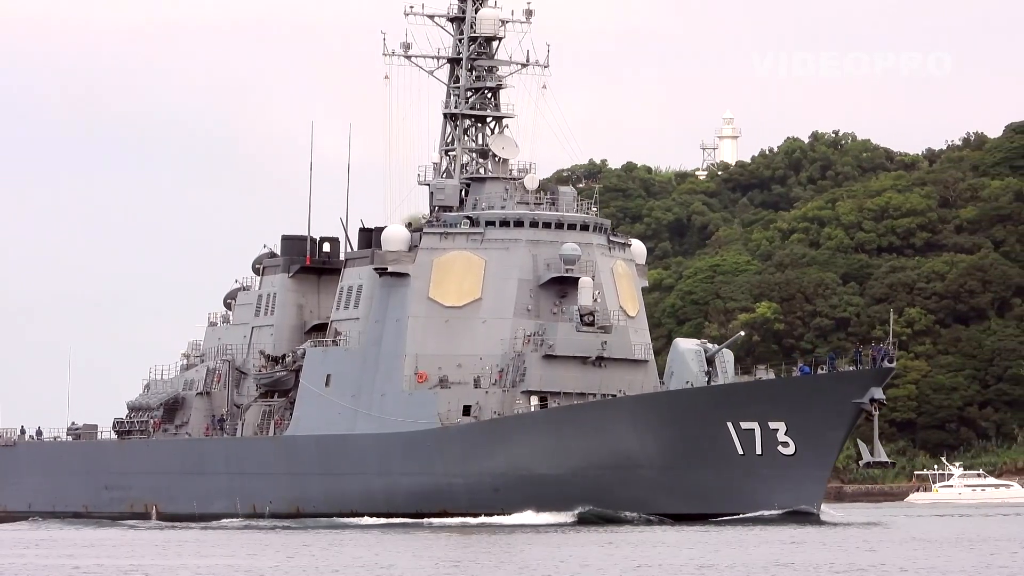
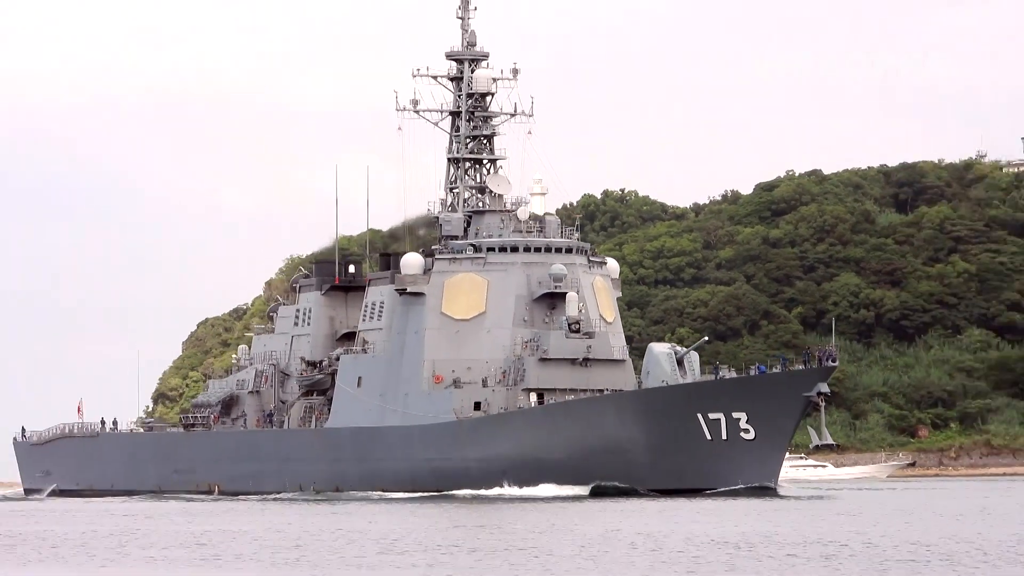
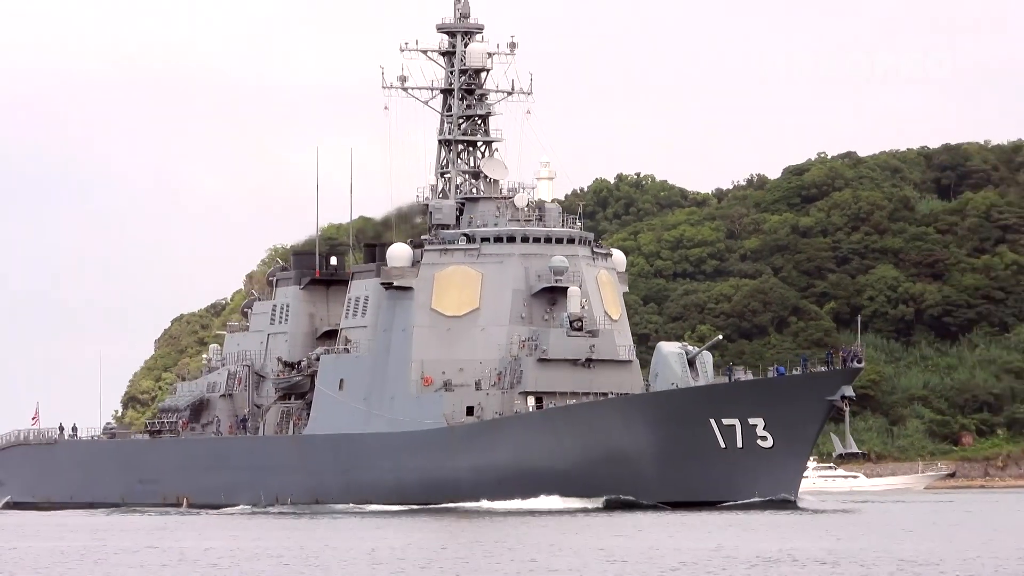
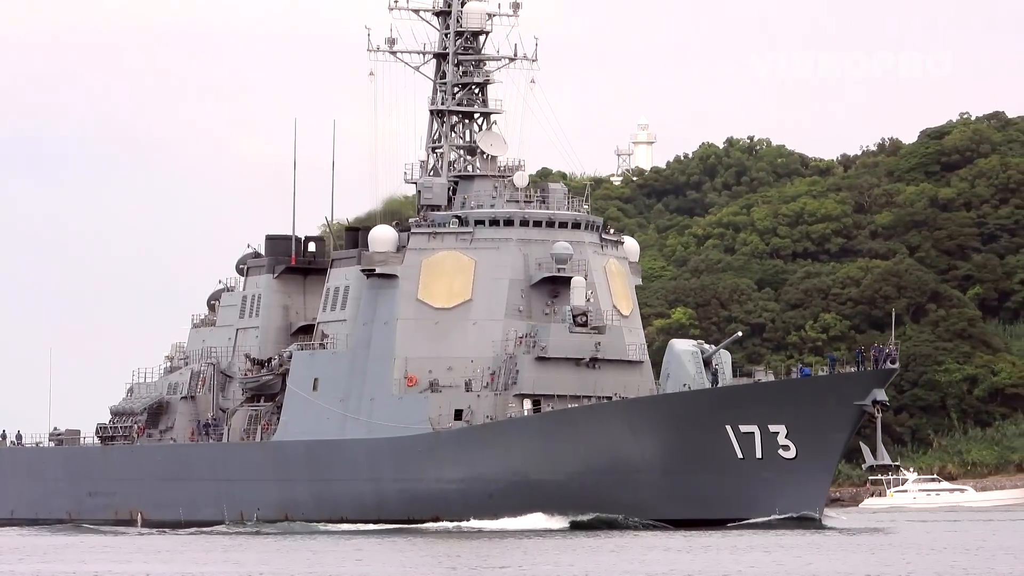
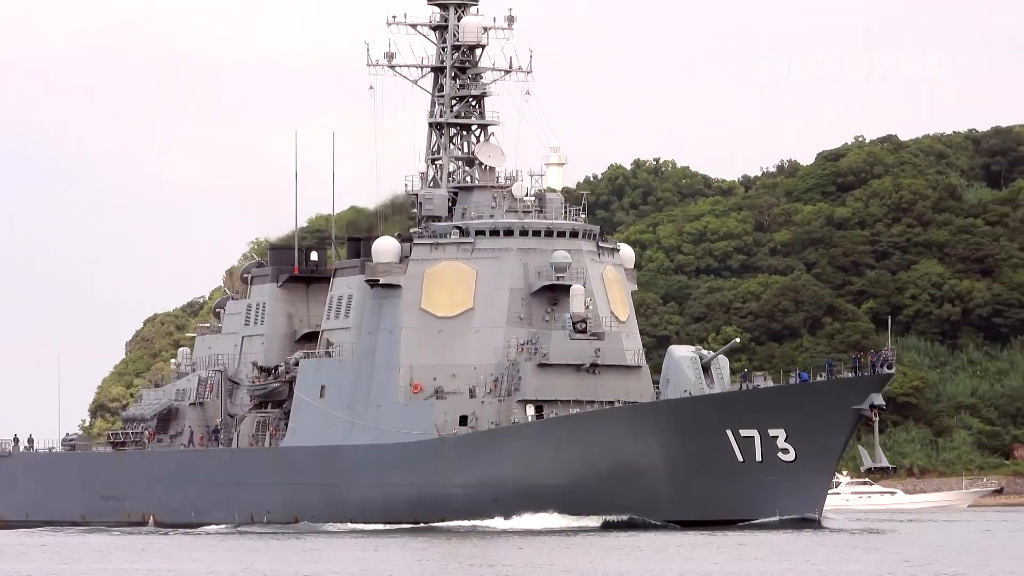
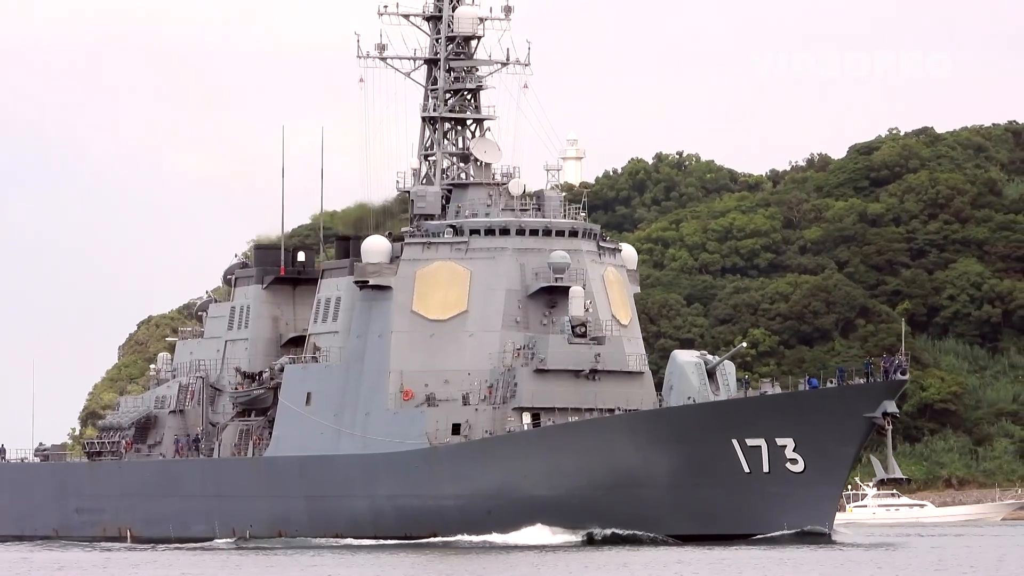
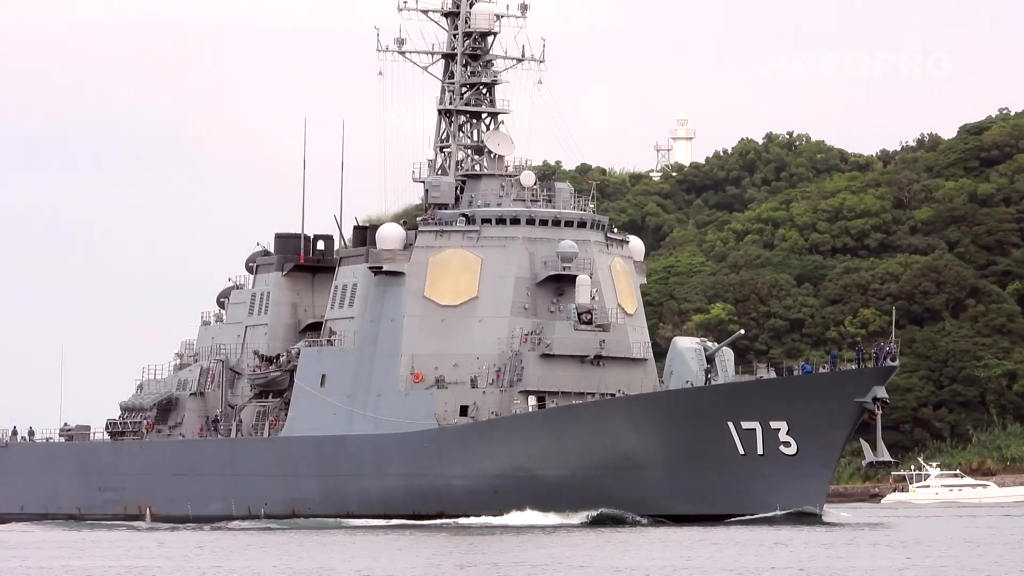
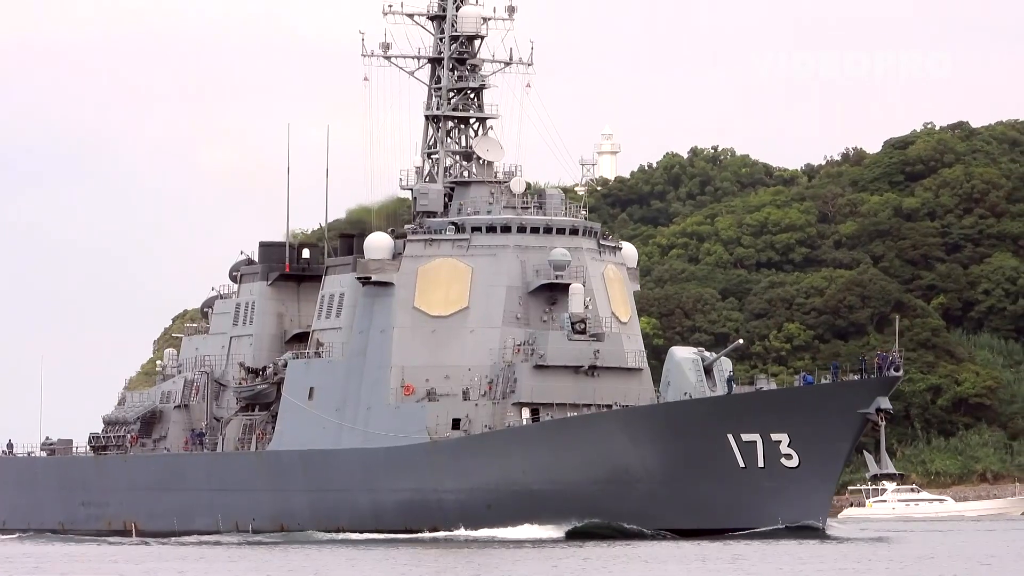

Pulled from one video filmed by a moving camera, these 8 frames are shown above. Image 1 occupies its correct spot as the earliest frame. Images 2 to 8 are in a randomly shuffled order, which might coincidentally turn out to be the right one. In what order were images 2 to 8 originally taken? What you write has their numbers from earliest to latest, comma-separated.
7, 4, 8, 6, 5, 3, 2
